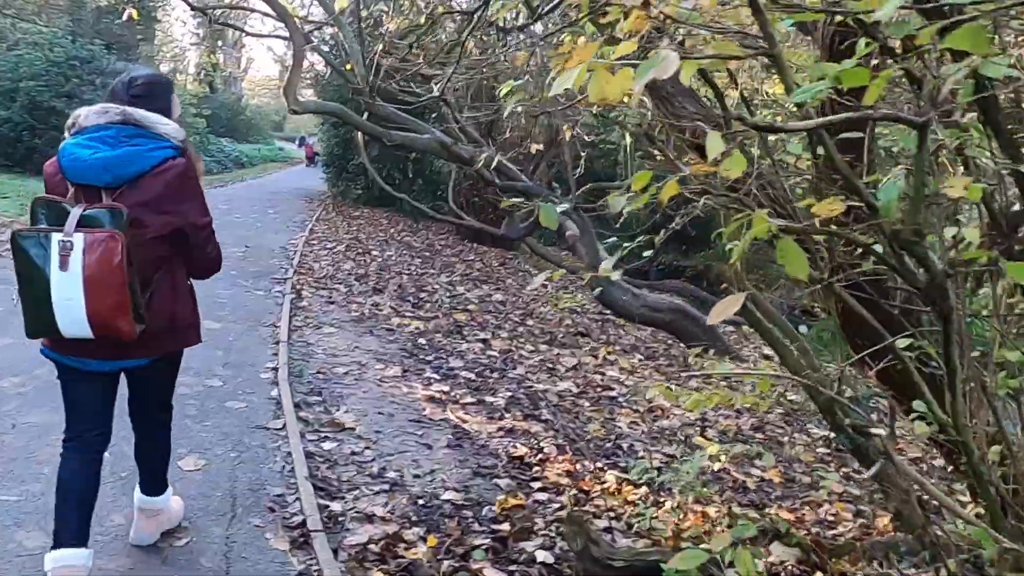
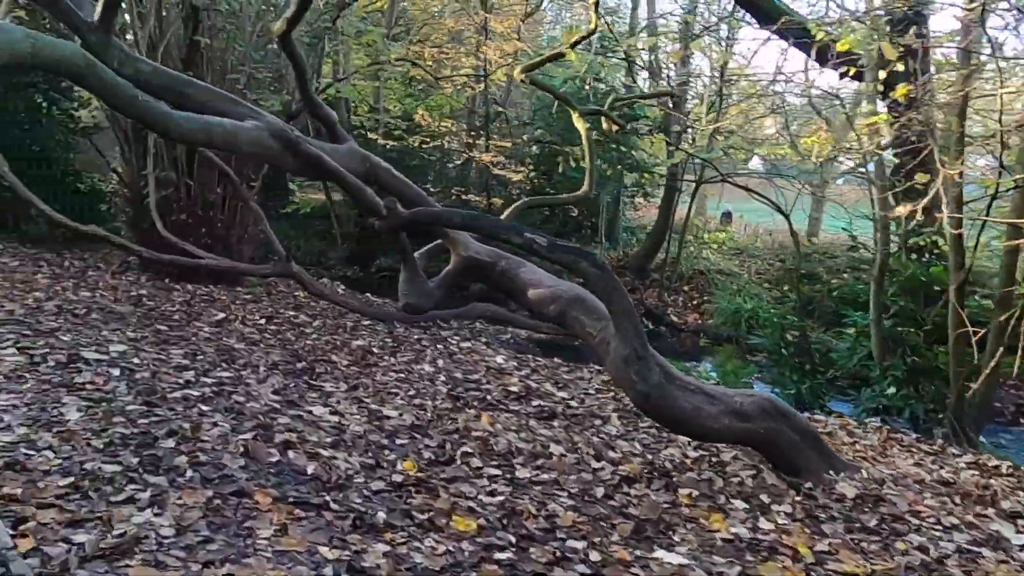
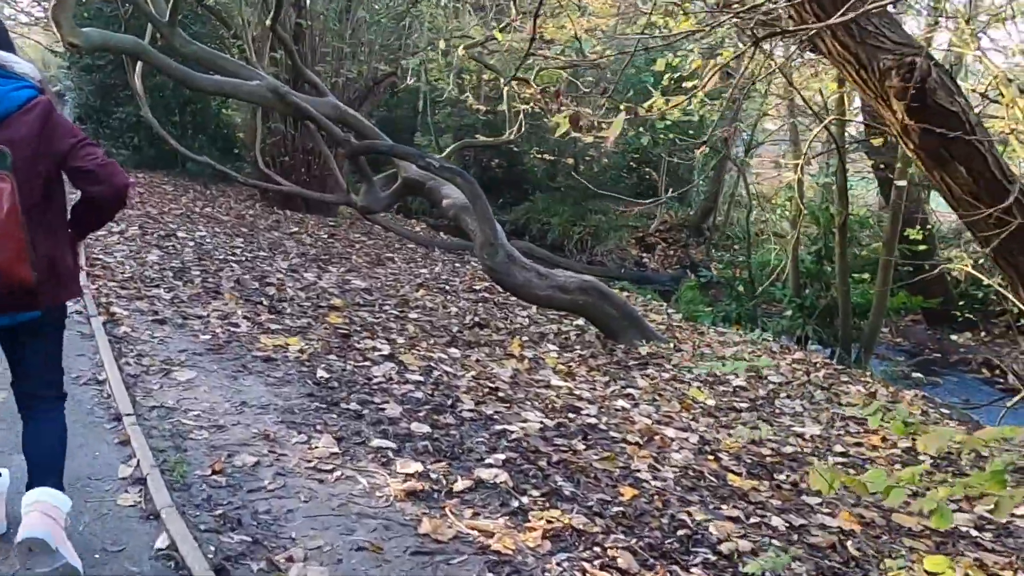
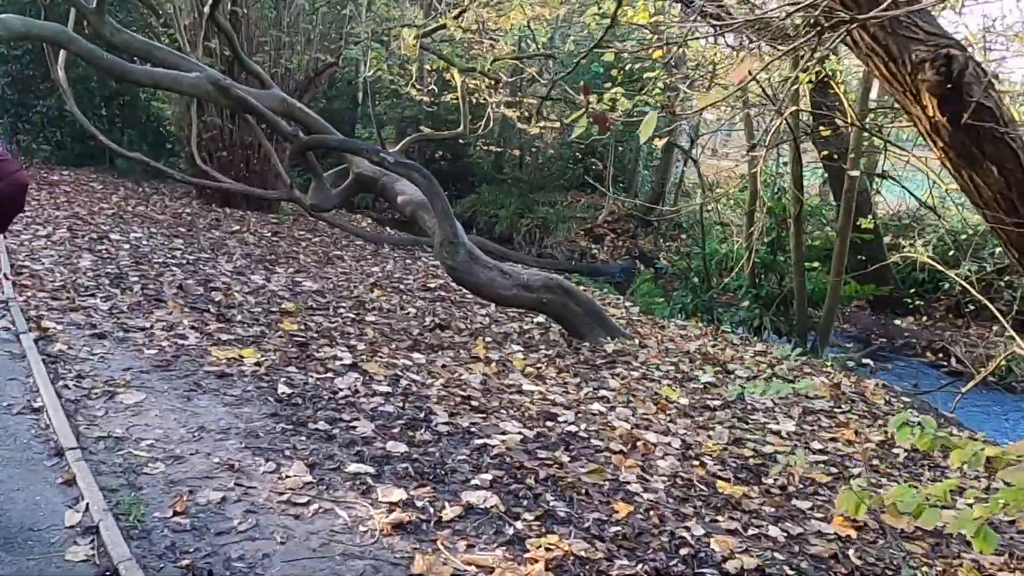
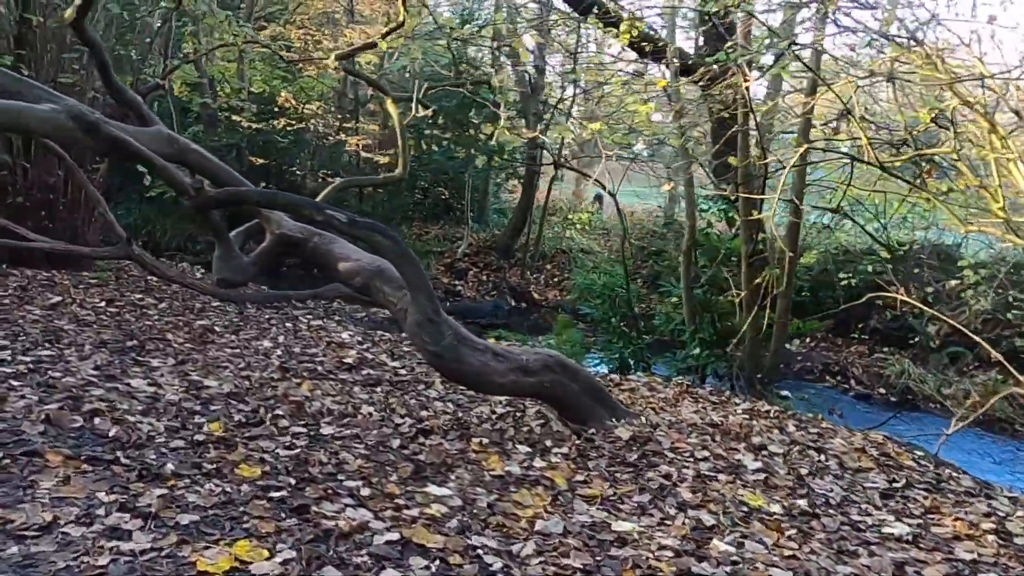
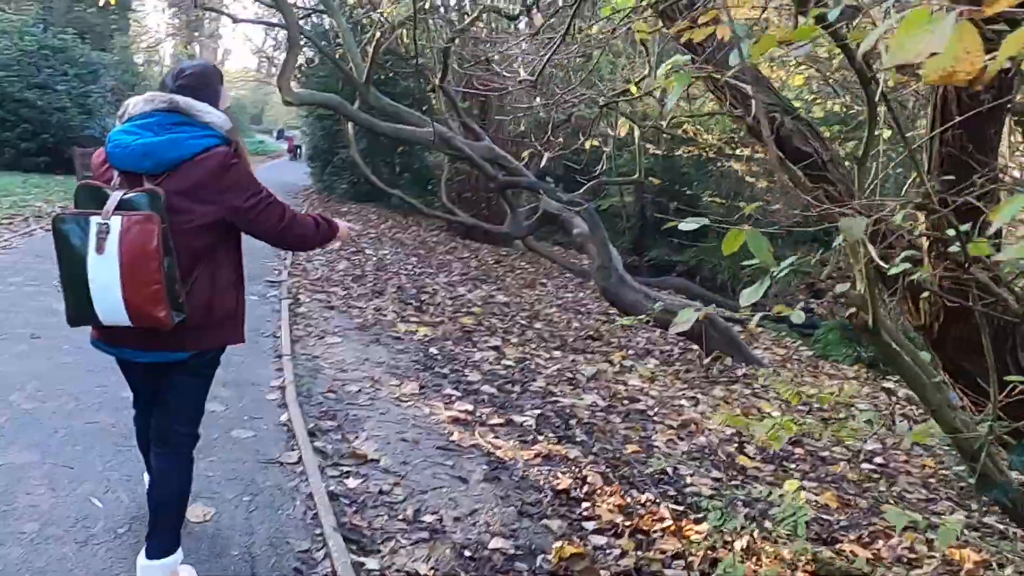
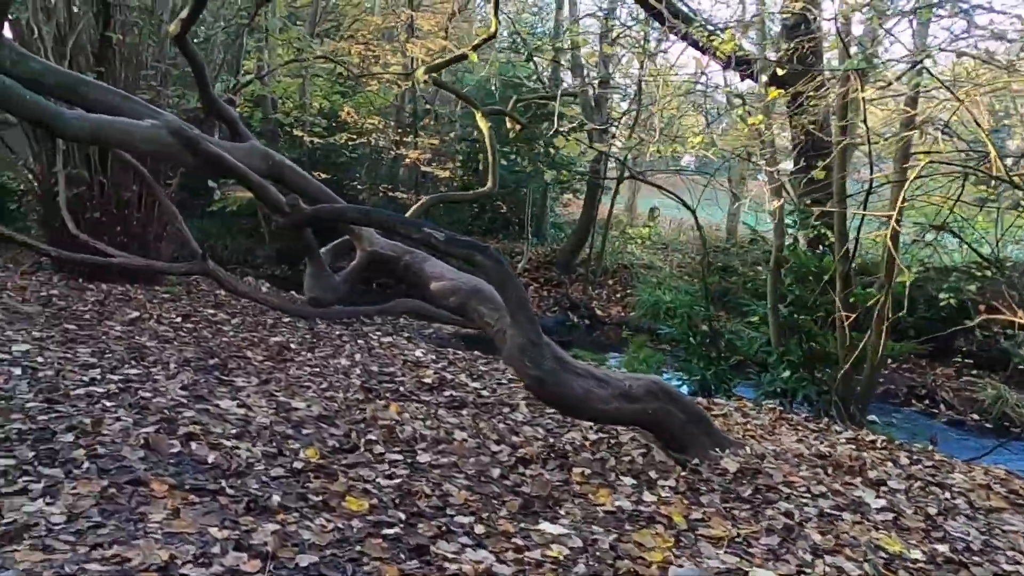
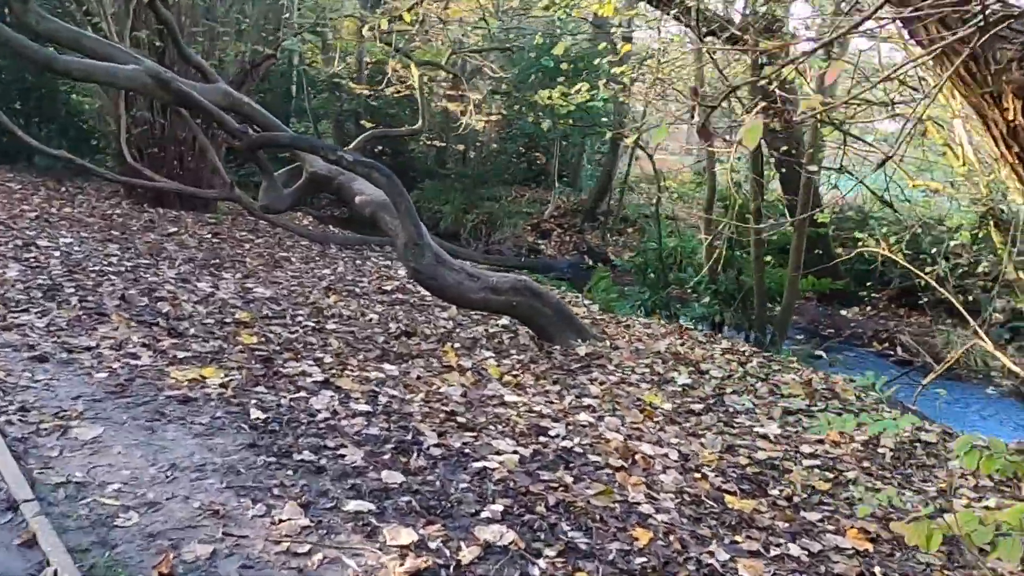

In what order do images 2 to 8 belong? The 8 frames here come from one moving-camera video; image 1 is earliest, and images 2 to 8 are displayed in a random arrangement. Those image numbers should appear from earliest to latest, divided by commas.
6, 3, 4, 8, 5, 7, 2
